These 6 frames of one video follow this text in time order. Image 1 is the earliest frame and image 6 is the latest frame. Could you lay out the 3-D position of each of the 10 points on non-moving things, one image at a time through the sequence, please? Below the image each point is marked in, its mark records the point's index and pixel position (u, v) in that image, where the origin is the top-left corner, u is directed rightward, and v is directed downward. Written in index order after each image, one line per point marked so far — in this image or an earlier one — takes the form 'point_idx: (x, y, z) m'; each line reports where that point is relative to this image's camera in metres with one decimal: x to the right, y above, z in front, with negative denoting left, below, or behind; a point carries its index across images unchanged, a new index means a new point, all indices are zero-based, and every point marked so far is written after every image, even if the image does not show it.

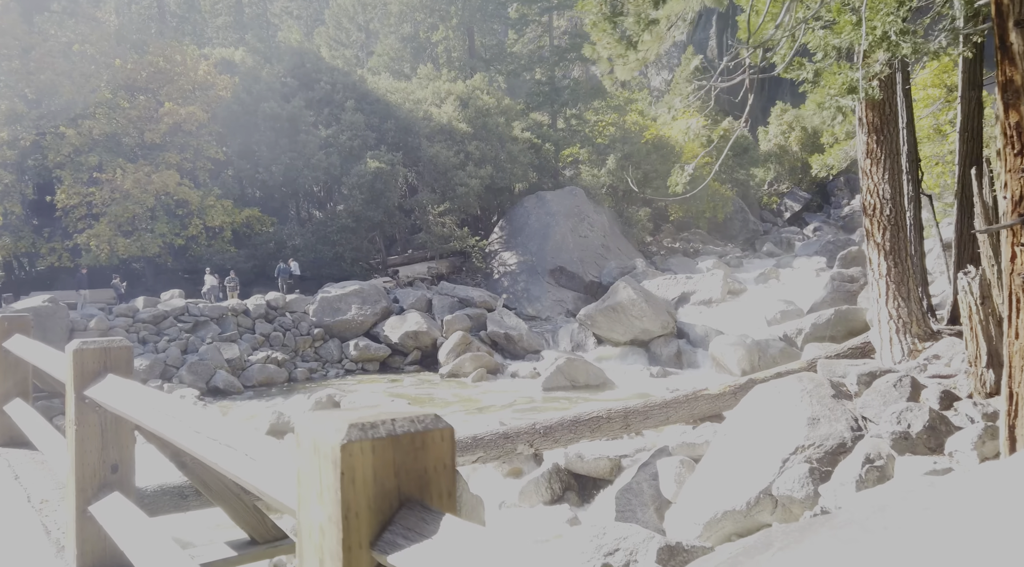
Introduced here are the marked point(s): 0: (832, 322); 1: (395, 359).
0: (+5.9, -0.7, +15.6) m
1: (-2.0, -1.3, +14.6) m
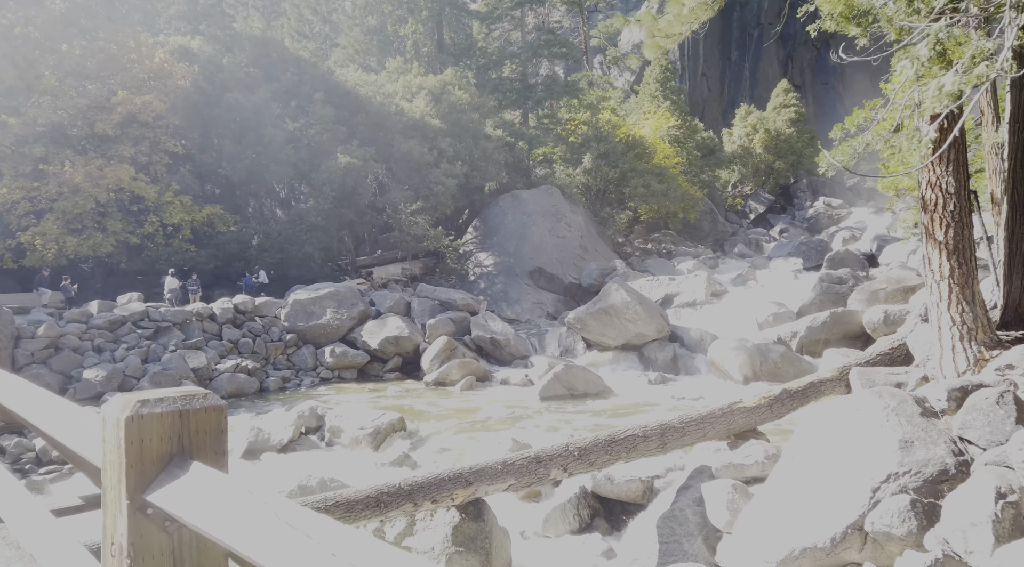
0: (+5.6, -0.7, +15.1) m
1: (-2.2, -1.3, +13.6) m
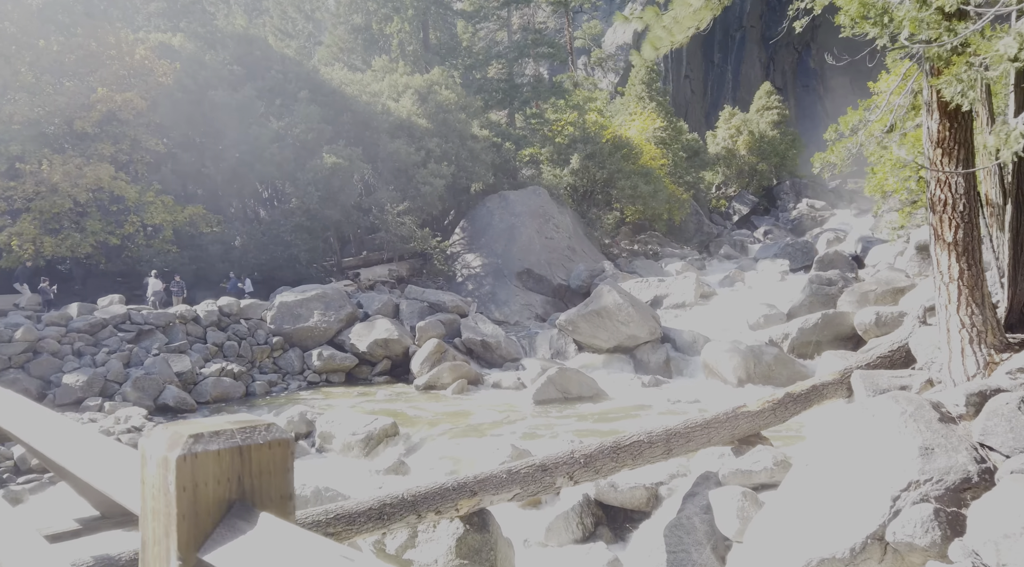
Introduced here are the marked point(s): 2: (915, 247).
0: (+5.4, -0.8, +15.0) m
1: (-2.4, -1.4, +13.3) m
2: (+9.6, +0.9, +20.0) m
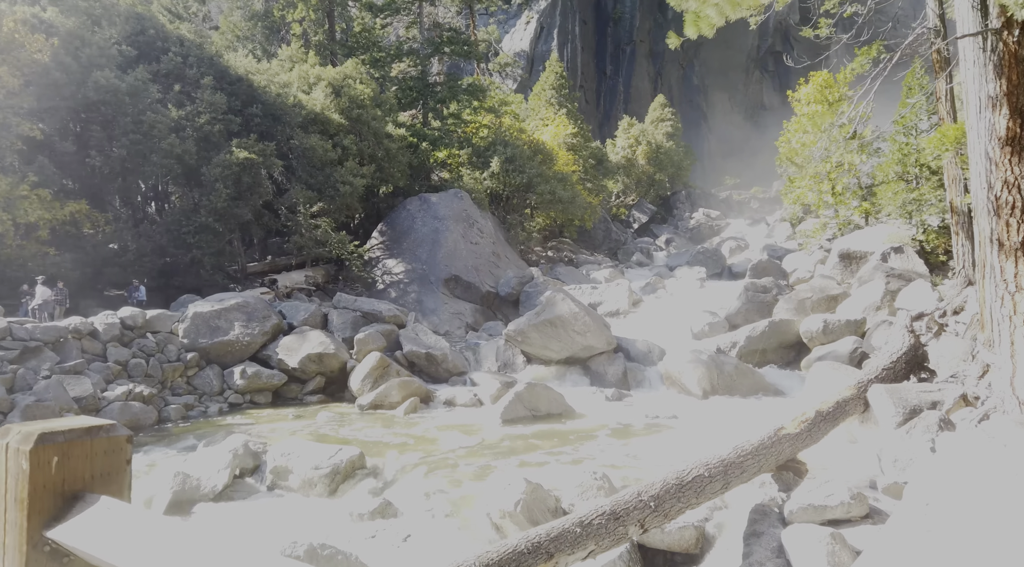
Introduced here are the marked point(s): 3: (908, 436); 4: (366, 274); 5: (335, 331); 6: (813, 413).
0: (+4.4, -0.9, +14.6) m
1: (-3.1, -1.5, +11.8) m
2: (+7.8, +0.7, +20.2) m
3: (+3.4, -1.3, +7.2) m
4: (-3.3, +0.2, +18.8) m
5: (-2.7, -0.7, +12.9) m
6: (+2.6, -1.1, +7.2) m
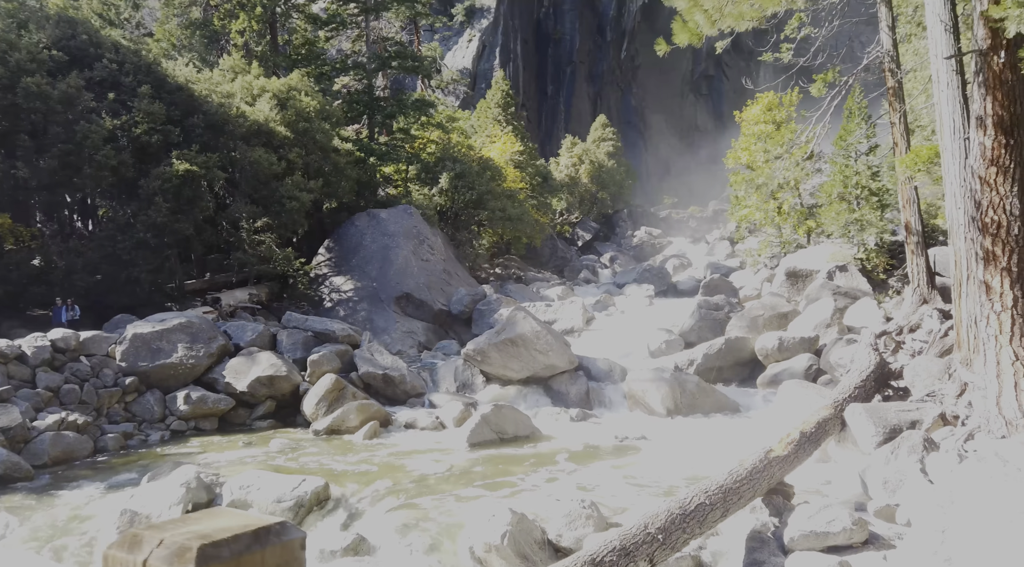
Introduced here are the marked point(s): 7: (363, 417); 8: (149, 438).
0: (+3.6, -1.2, +14.6) m
1: (-3.6, -1.7, +11.2) m
2: (+6.6, +0.3, +20.4) m
3: (+3.2, -1.4, +7.1) m
4: (-4.3, -0.2, +18.1) m
5: (-3.3, -1.0, +12.3) m
6: (+2.4, -1.3, +7.1) m
7: (-1.9, -1.7, +10.5) m
8: (-4.5, -1.9, +10.5) m
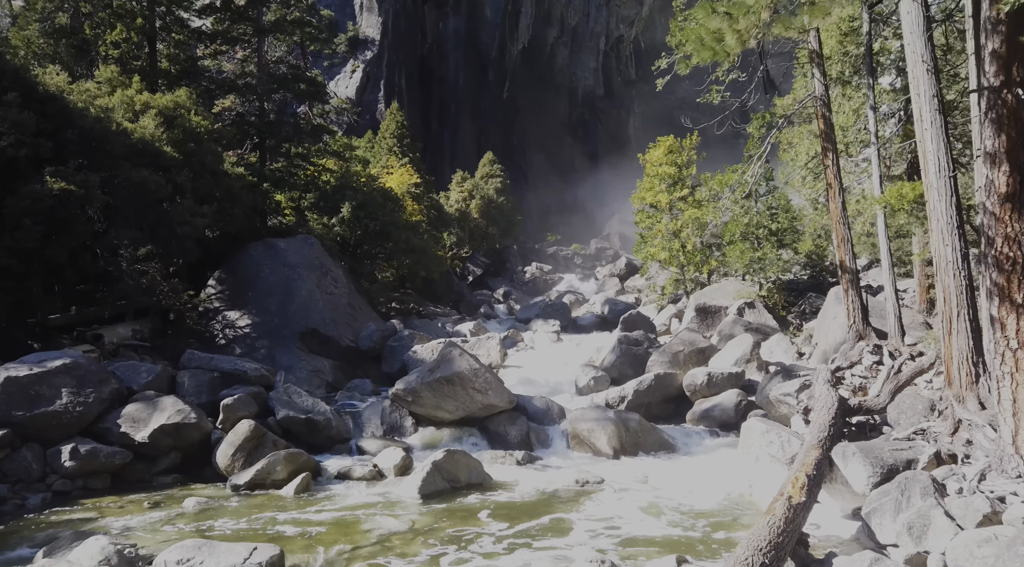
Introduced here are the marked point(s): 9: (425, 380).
0: (+2.4, -1.8, +14.1) m
1: (-4.3, -2.1, +9.7) m
2: (+4.4, -0.6, +20.4) m
3: (+3.1, -1.7, +6.7) m
4: (-6.0, -0.9, +16.5) m
5: (-4.2, -1.4, +10.9) m
6: (+2.3, -1.5, +6.5) m
7: (-2.4, -2.0, +9.2) m
8: (-5.0, -2.3, +8.8) m
9: (-1.2, -1.3, +11.5) m
